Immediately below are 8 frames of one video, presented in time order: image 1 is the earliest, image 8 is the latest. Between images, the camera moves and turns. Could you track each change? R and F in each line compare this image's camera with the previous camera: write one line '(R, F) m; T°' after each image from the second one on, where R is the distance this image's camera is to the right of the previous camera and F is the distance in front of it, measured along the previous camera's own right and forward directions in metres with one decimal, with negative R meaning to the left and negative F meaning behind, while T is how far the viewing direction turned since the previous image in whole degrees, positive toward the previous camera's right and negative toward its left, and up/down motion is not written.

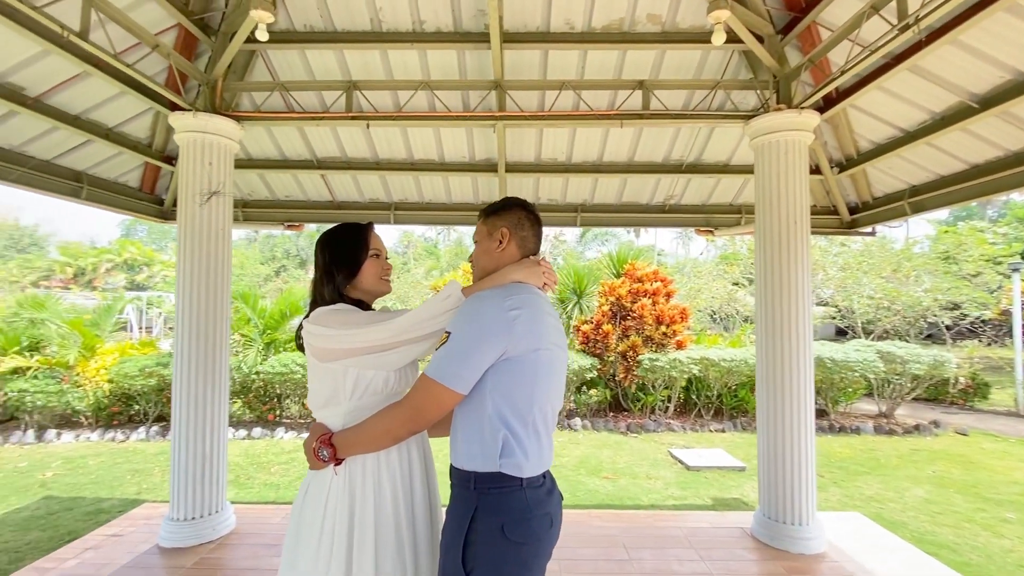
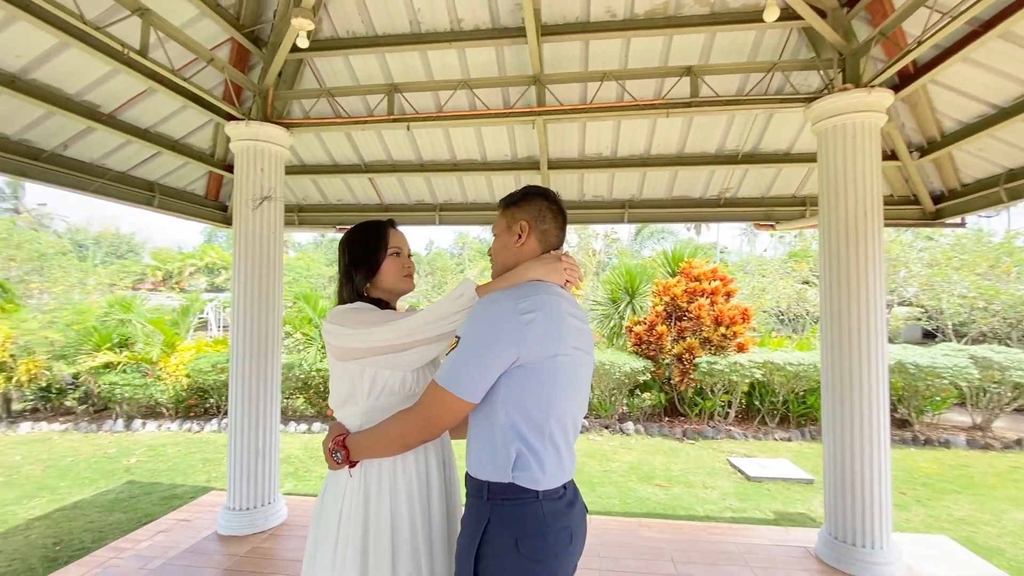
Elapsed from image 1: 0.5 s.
(+0.1, +0.1) m; -7°
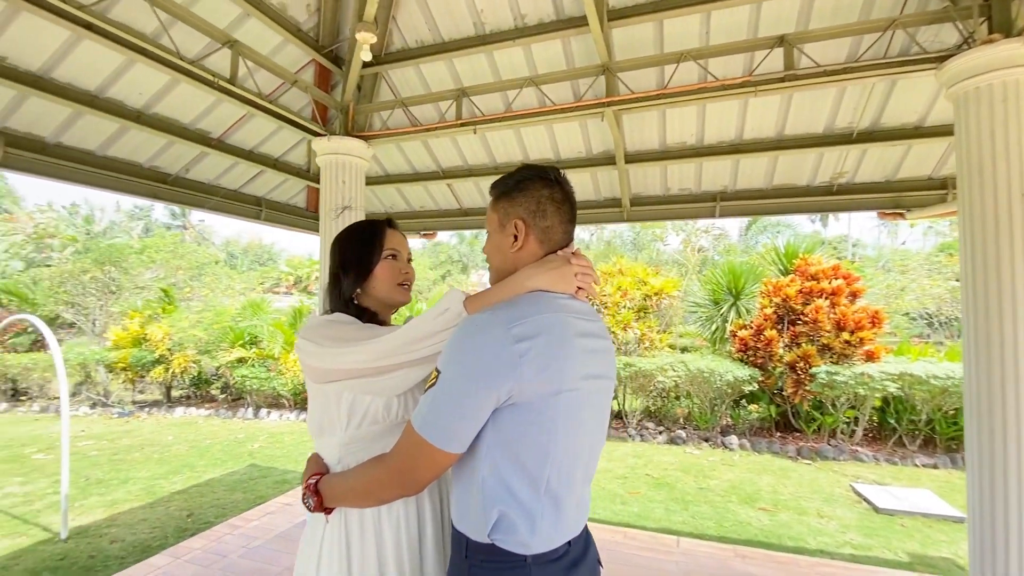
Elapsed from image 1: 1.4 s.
(+0.3, +0.2) m; -12°
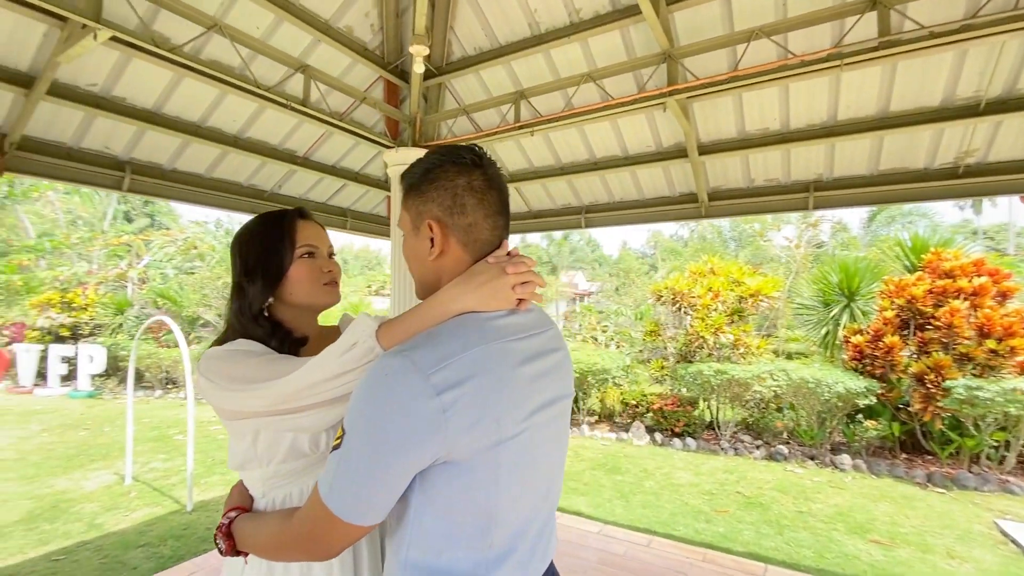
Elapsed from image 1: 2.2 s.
(+0.3, +0.1) m; -11°
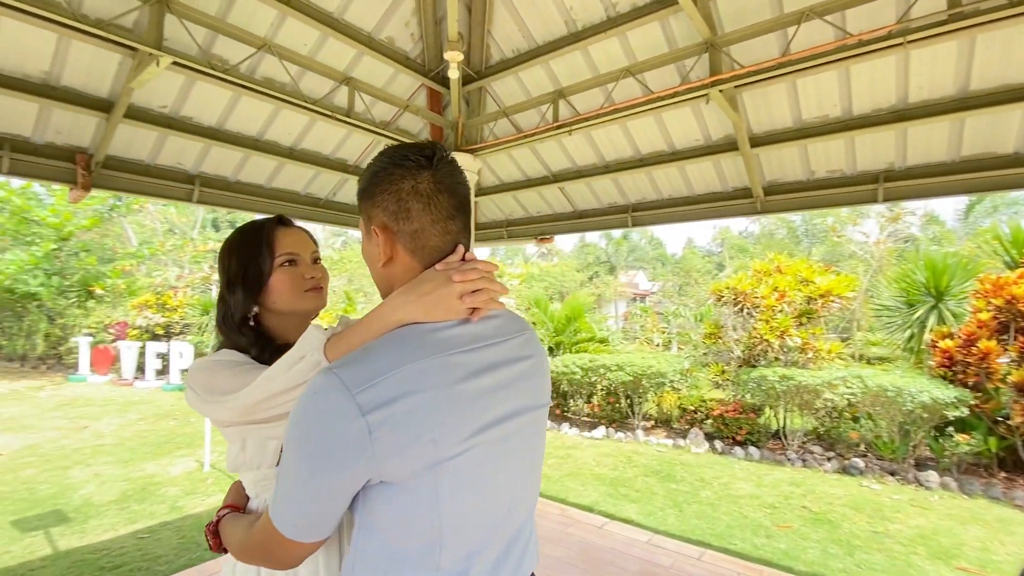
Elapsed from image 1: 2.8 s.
(+0.2, 0.0) m; -7°
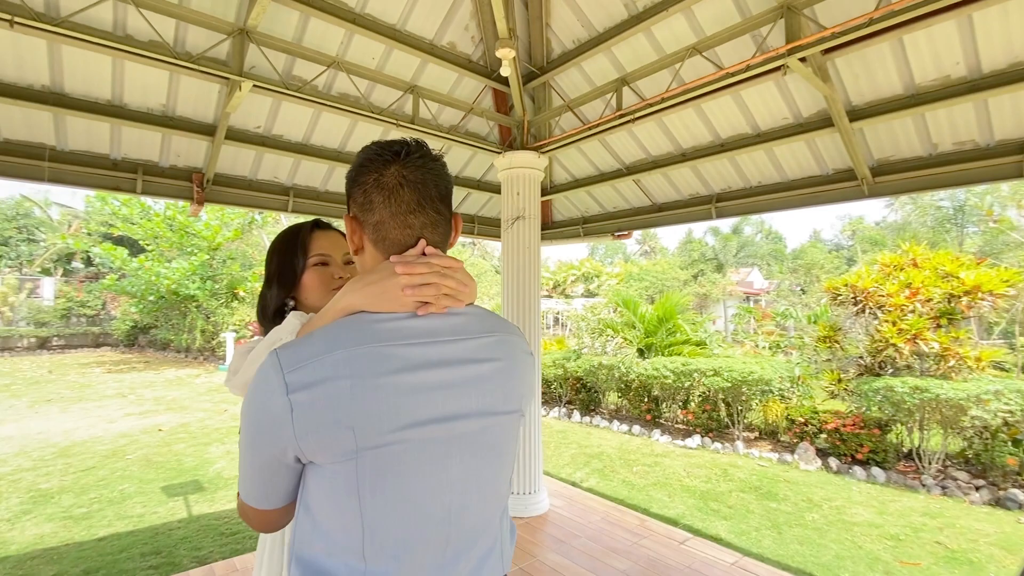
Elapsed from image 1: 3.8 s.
(+0.4, +0.1) m; -12°
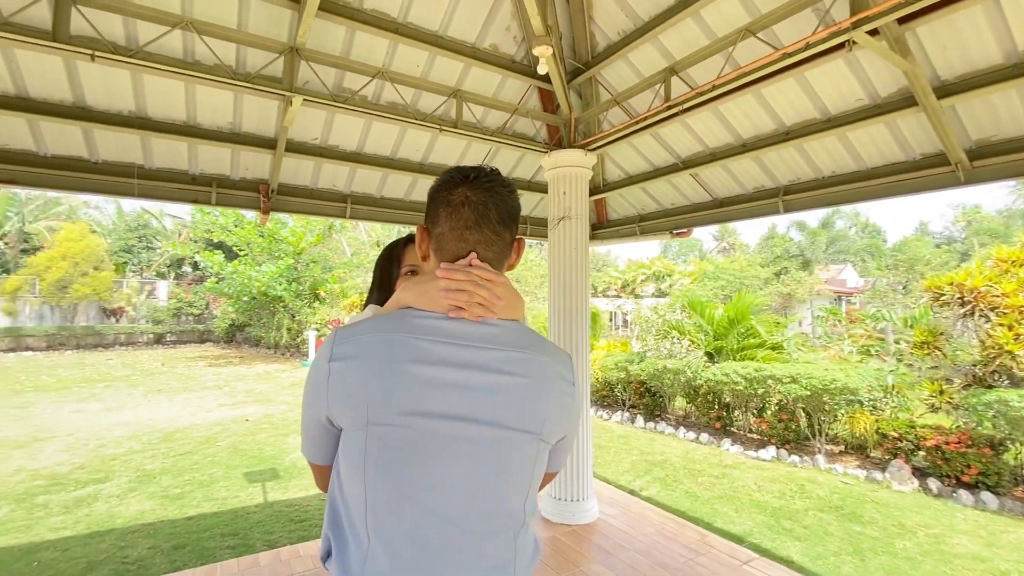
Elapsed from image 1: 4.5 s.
(+0.2, +0.1) m; -8°
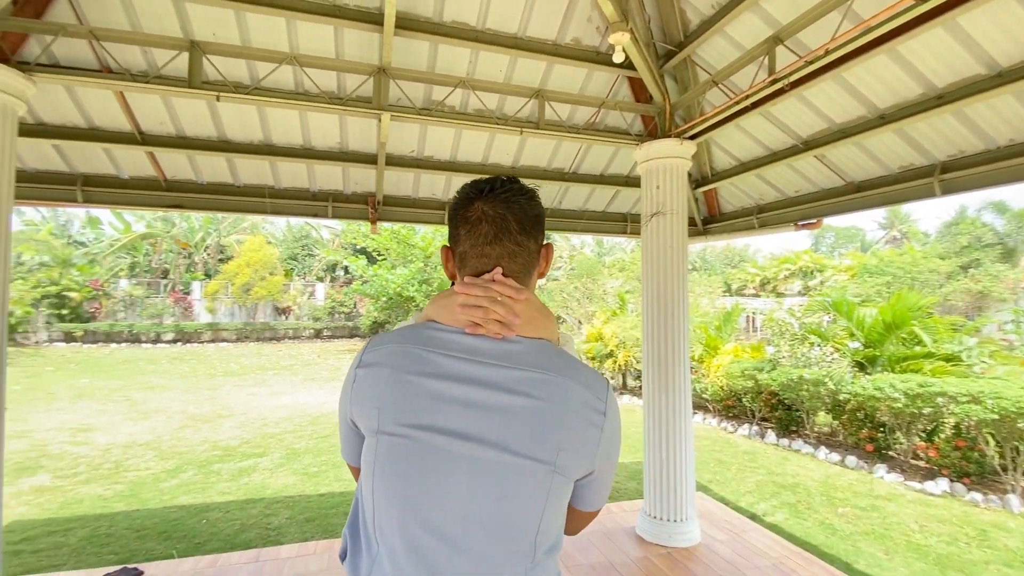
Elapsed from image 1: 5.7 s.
(+0.4, +0.1) m; -15°
